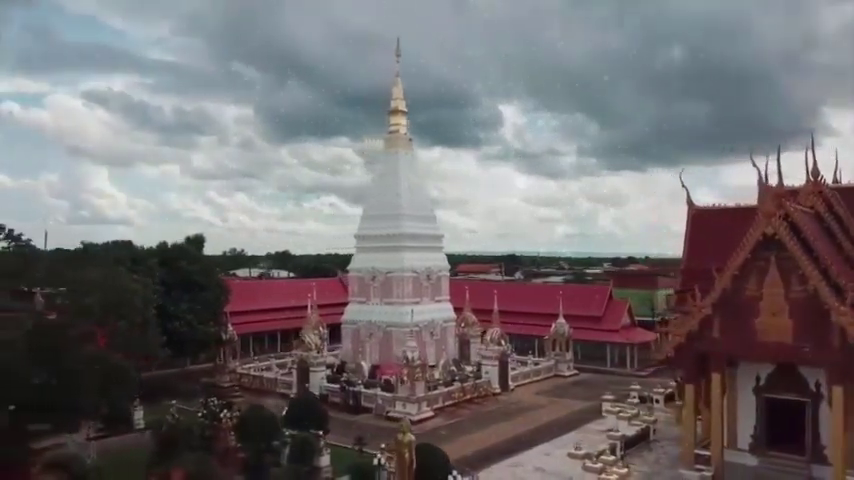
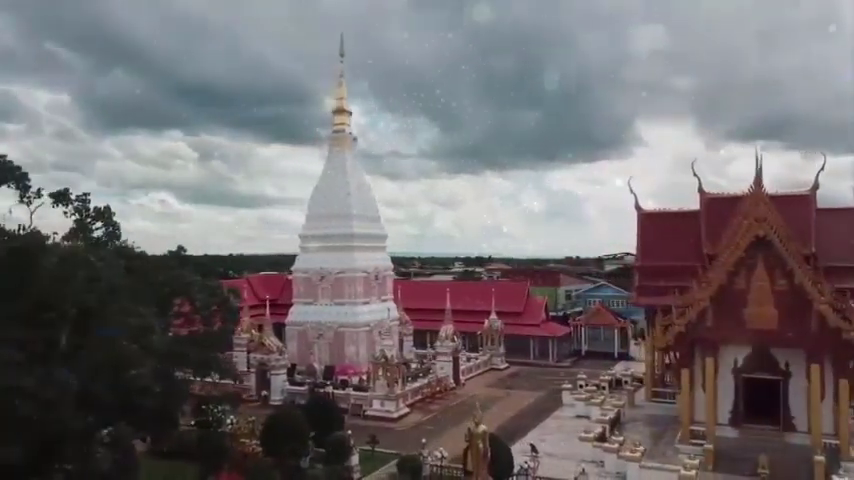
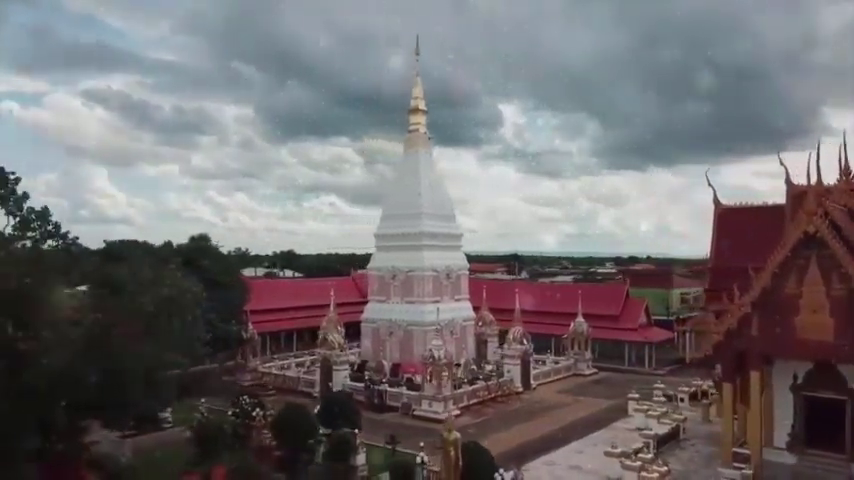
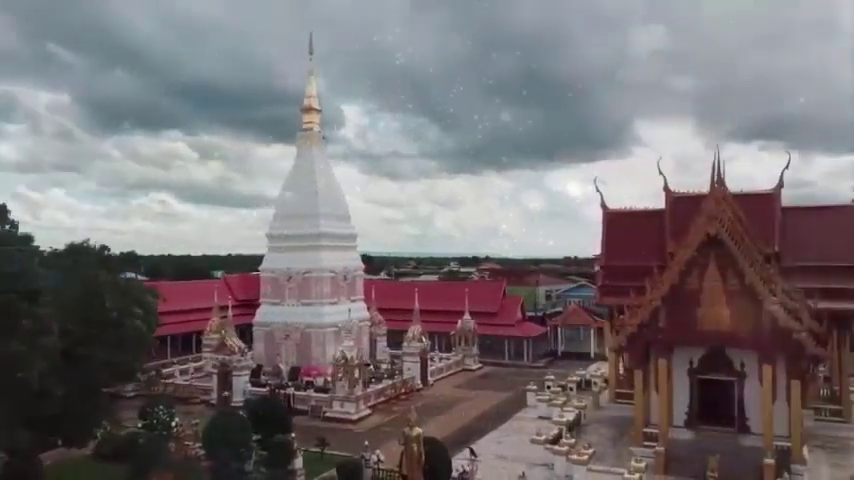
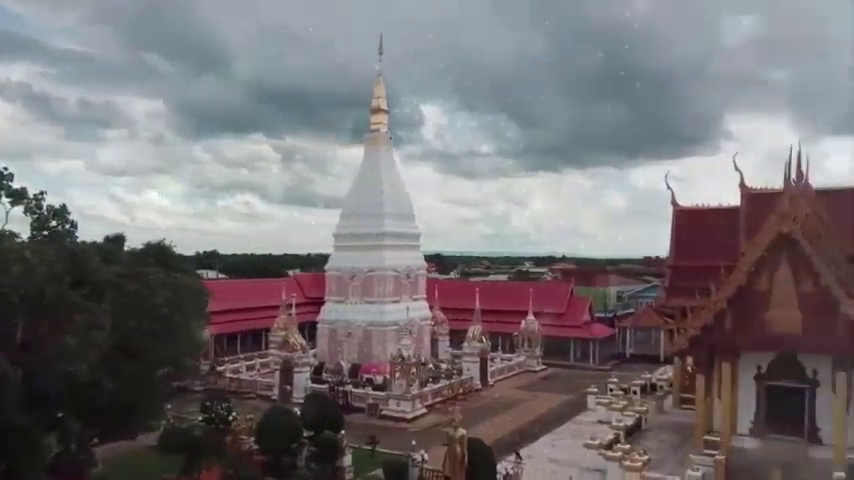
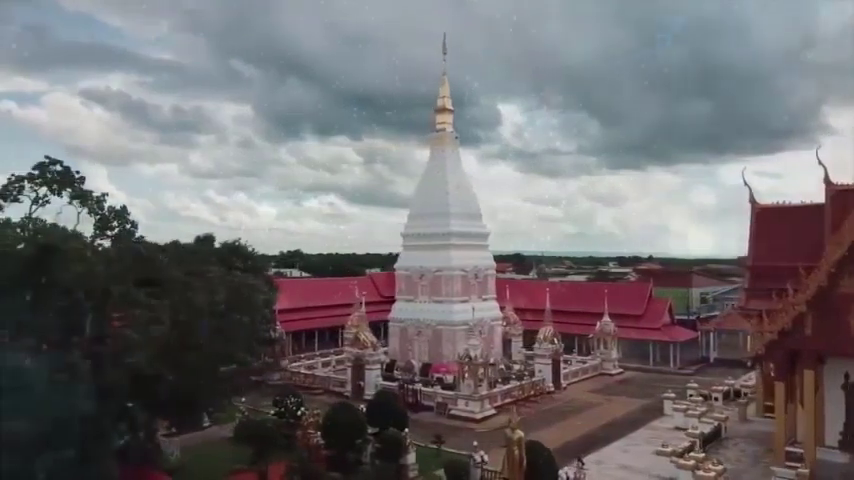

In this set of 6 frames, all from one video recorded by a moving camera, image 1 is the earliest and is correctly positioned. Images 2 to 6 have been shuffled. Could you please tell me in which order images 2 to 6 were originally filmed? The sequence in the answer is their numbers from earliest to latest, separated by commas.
3, 6, 5, 4, 2
